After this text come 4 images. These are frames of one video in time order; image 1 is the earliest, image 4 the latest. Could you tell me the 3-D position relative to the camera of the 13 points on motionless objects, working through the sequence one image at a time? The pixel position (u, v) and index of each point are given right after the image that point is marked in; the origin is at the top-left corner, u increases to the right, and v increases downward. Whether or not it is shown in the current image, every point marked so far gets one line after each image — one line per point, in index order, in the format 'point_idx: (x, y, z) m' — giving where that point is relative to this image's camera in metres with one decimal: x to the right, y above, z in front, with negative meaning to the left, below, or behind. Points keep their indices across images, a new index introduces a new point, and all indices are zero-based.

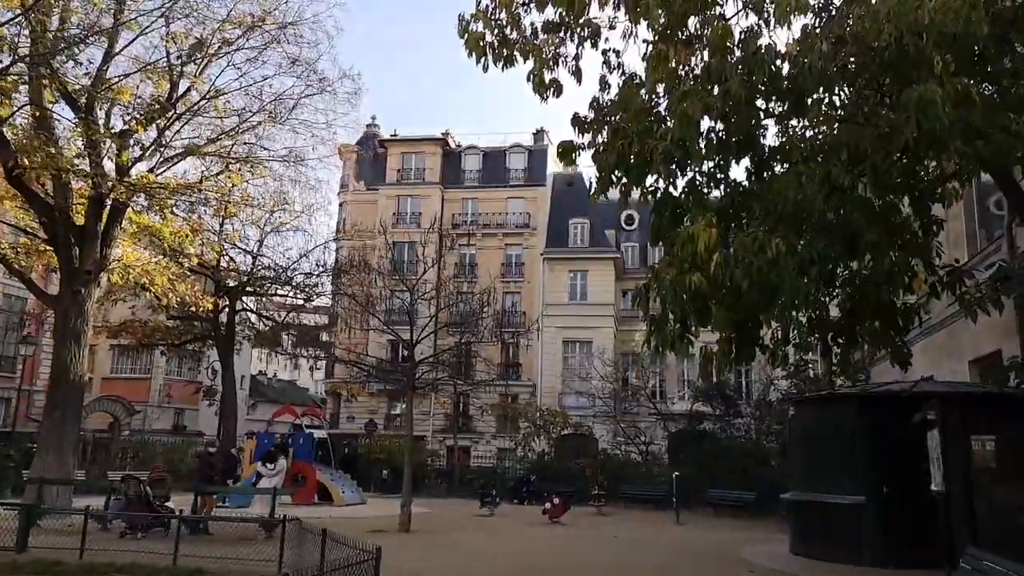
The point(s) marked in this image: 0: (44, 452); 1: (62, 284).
0: (-7.3, -2.6, +12.8) m
1: (-7.5, +0.1, +13.7) m
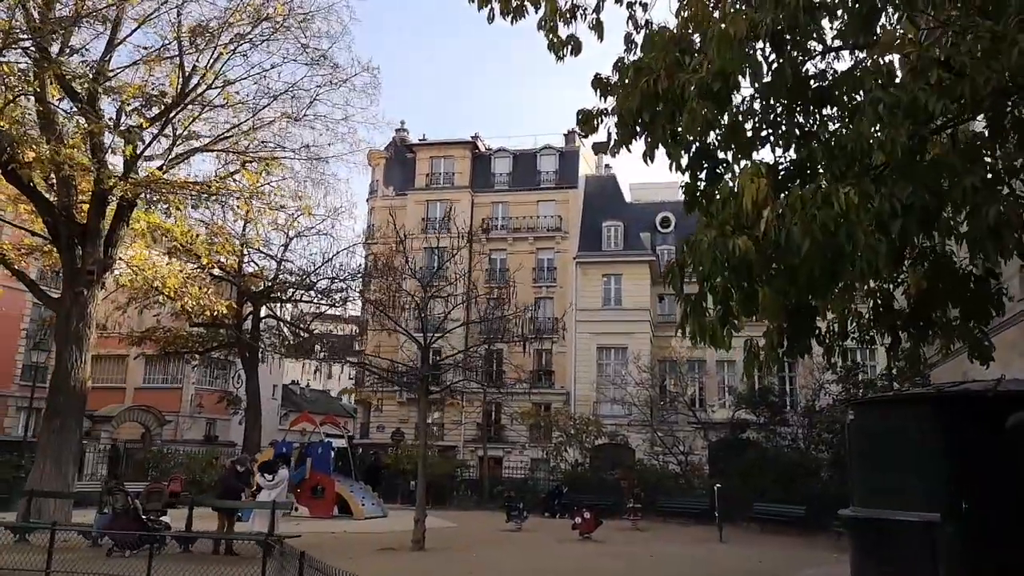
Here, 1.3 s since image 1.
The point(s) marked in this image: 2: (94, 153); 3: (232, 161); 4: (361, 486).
0: (-7.0, -2.6, +12.2) m
1: (-7.1, 0.0, +13.1) m
2: (-6.7, +2.2, +13.2) m
3: (-5.8, +2.7, +17.1) m
4: (-3.2, -4.2, +17.3) m
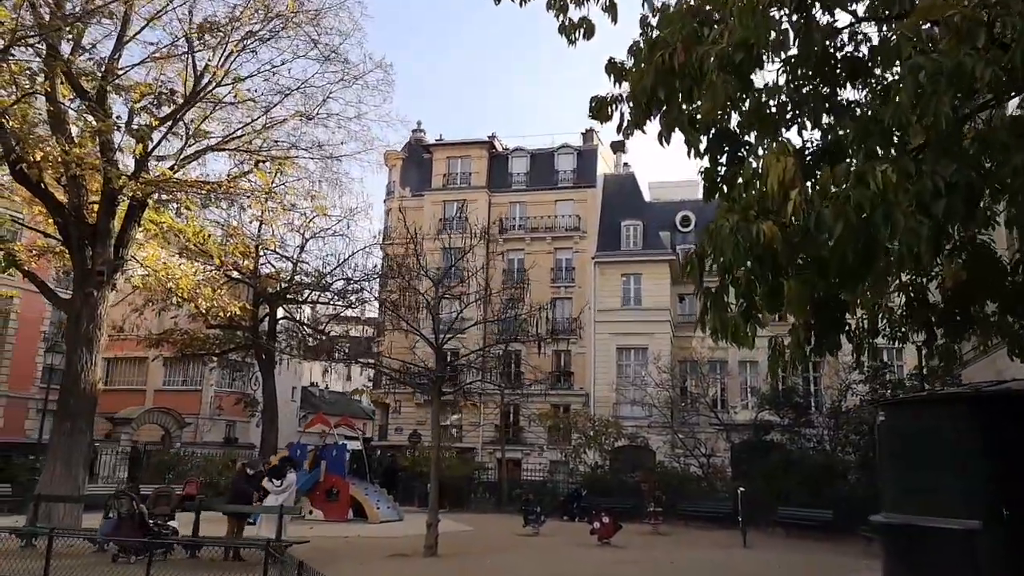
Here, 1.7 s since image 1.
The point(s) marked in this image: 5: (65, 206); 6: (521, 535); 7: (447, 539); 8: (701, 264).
0: (-6.7, -2.6, +12.0) m
1: (-6.9, 0.0, +12.9) m
2: (-6.5, +2.2, +13.0) m
3: (-5.5, +2.6, +16.9) m
4: (-2.8, -4.2, +17.0) m
5: (-7.2, +1.3, +13.1) m
6: (+0.2, -4.6, +15.2) m
7: (-1.1, -4.3, +14.1) m
8: (+1.1, +0.1, +5.0) m
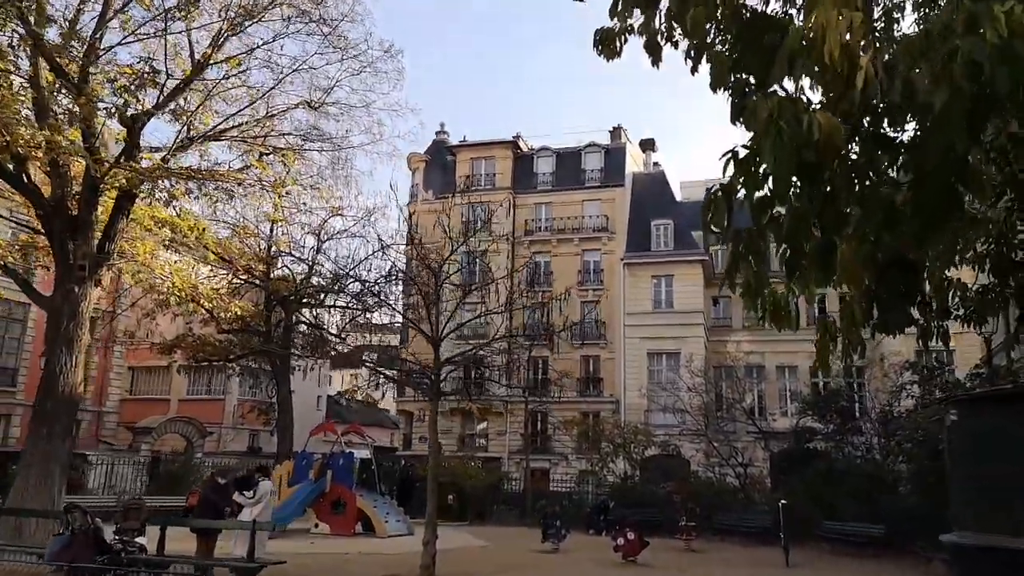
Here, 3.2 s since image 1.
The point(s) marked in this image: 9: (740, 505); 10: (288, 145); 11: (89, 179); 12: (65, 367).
0: (-6.6, -2.5, +11.1) m
1: (-6.7, +0.1, +12.1) m
2: (-6.3, +2.2, +12.2) m
3: (-5.2, +2.7, +16.1) m
4: (-2.4, -4.1, +15.9) m
5: (-7.0, +1.3, +12.3) m
6: (+0.5, -4.5, +14.0) m
7: (-0.9, -4.2, +12.9) m
8: (+1.0, +0.4, +3.8) m
9: (+5.2, -5.0, +18.7) m
10: (-4.5, +2.8, +16.3) m
11: (-6.2, +1.6, +12.1) m
12: (-6.3, -1.1, +11.6) m
